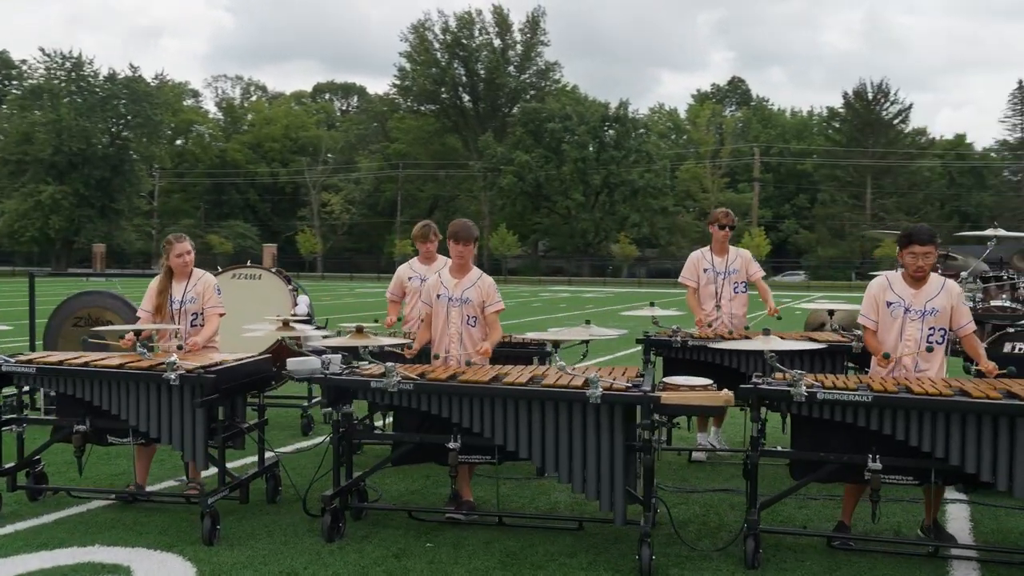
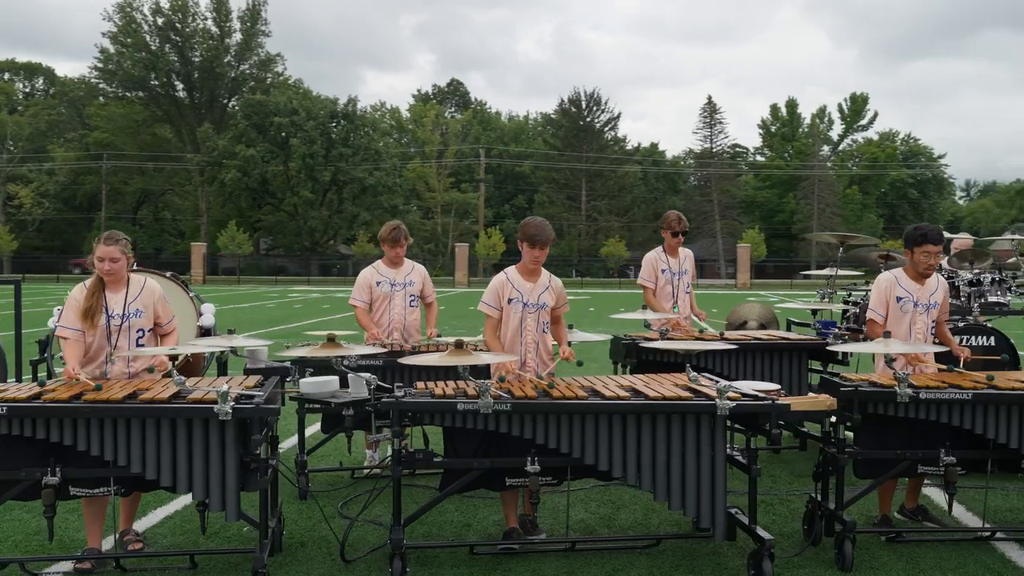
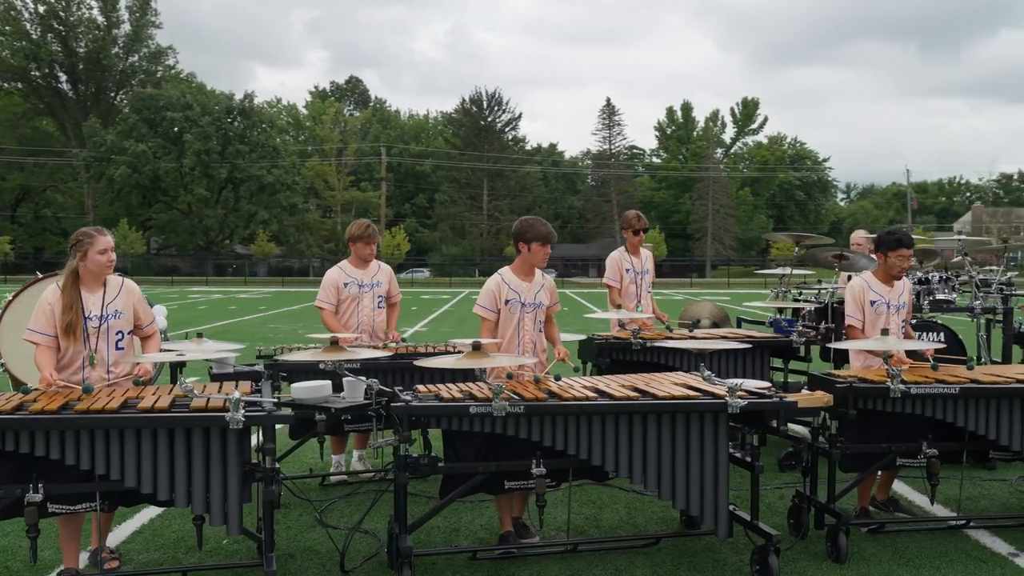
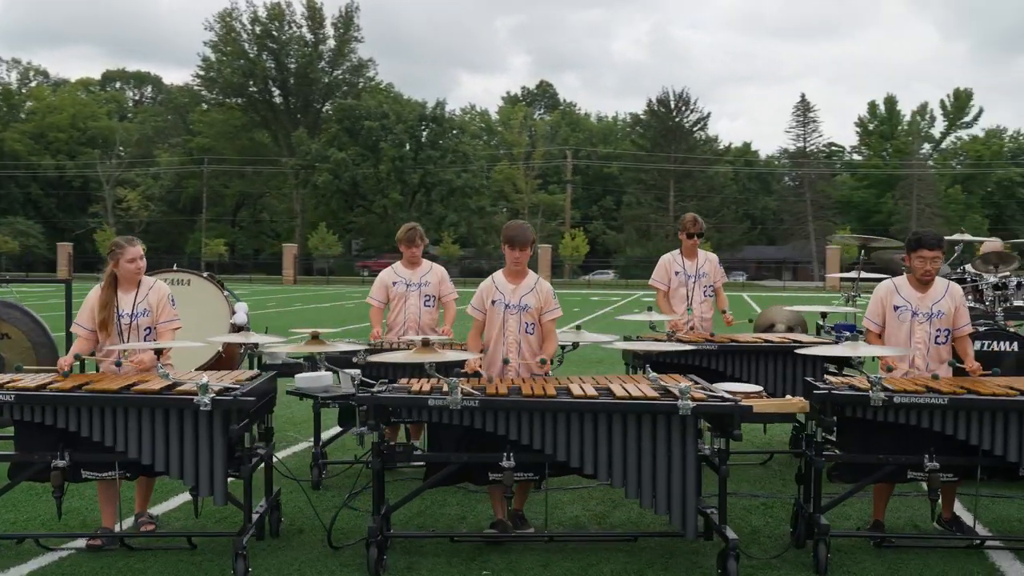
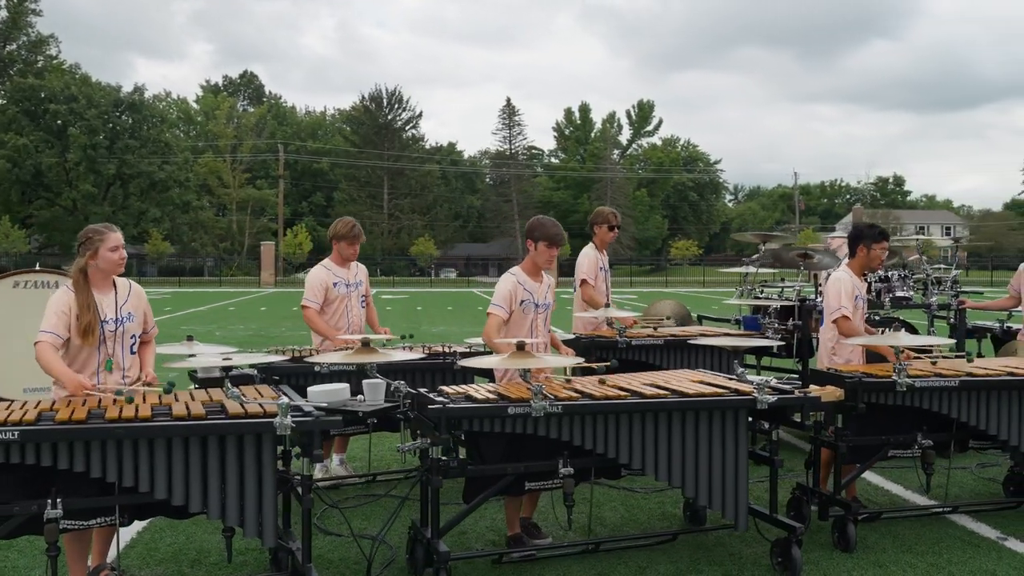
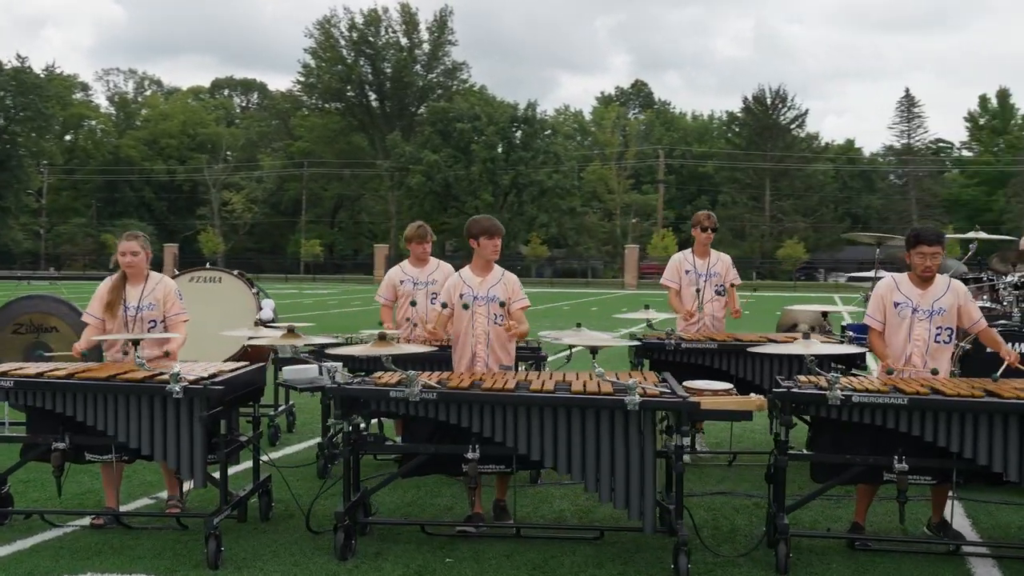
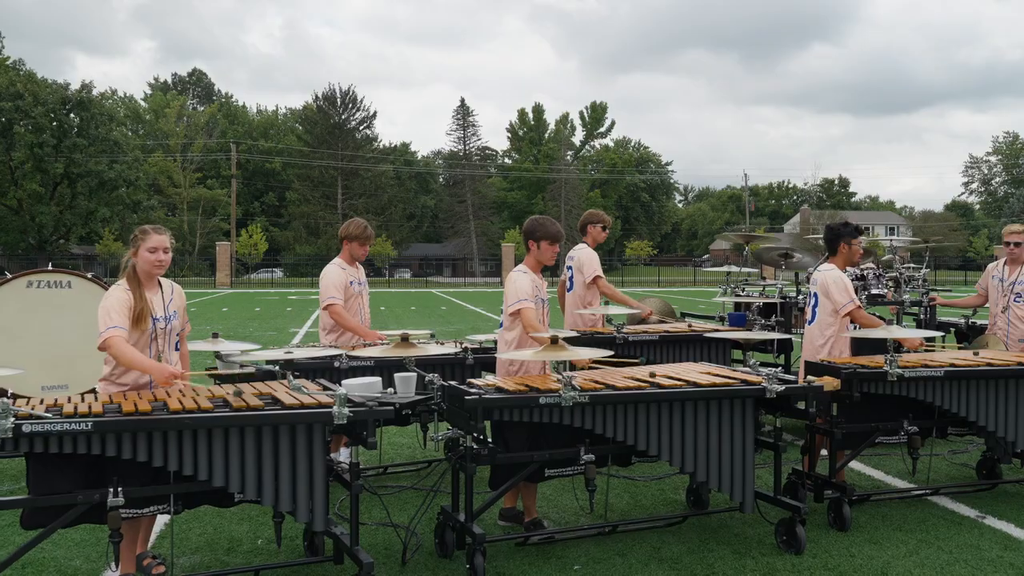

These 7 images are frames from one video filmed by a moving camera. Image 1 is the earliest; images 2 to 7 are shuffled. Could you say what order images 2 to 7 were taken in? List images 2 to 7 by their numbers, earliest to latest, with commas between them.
6, 4, 2, 3, 5, 7
